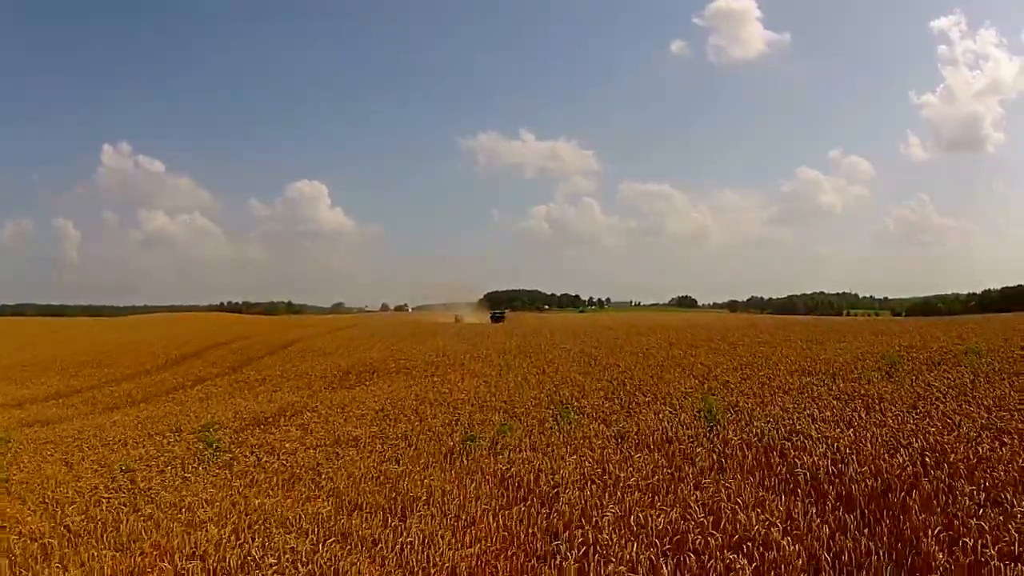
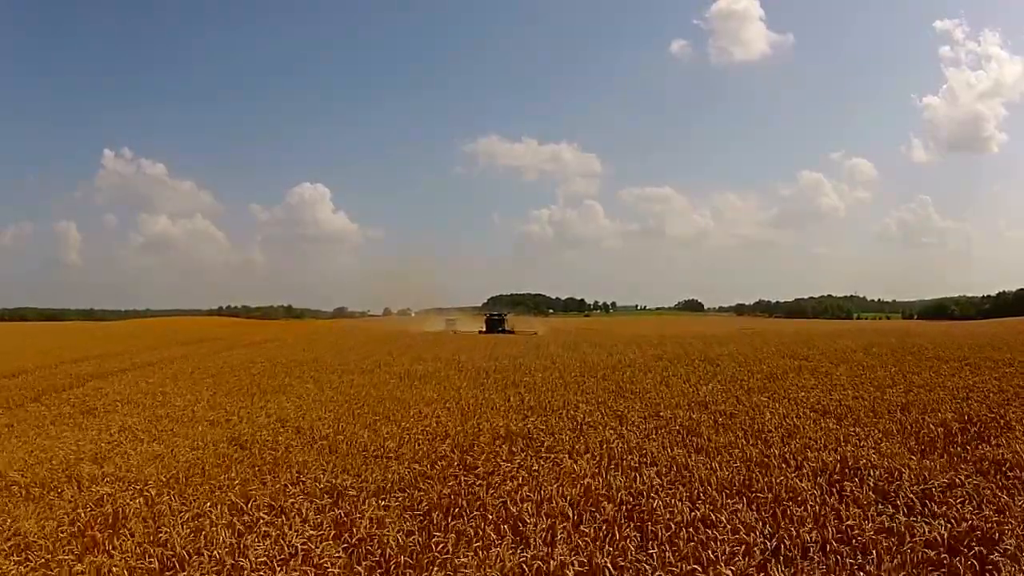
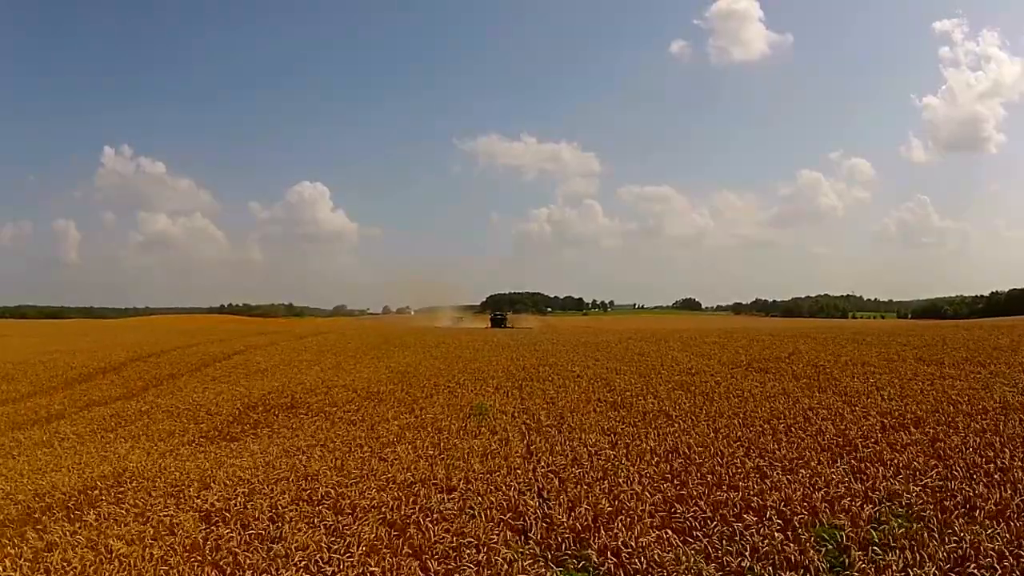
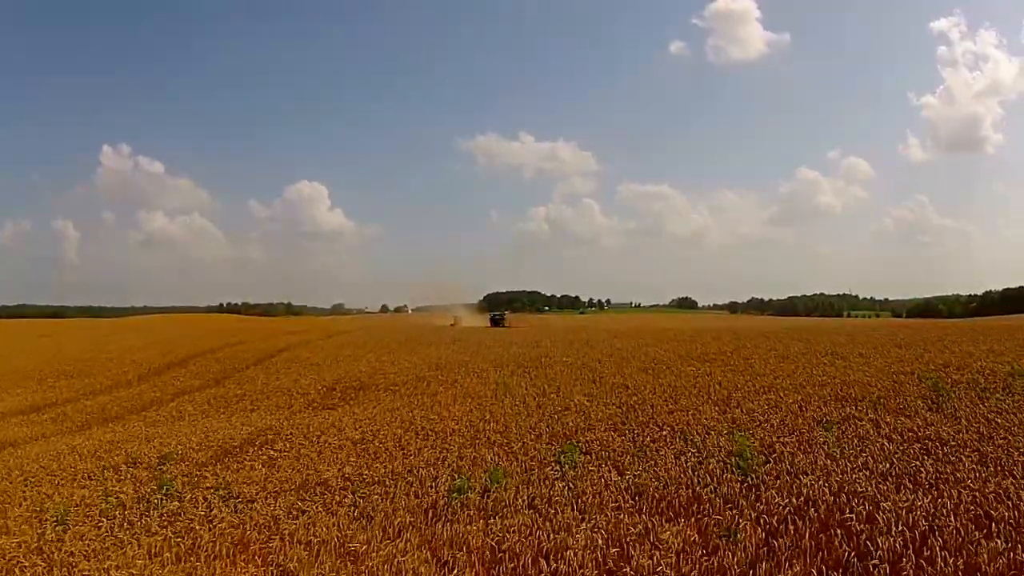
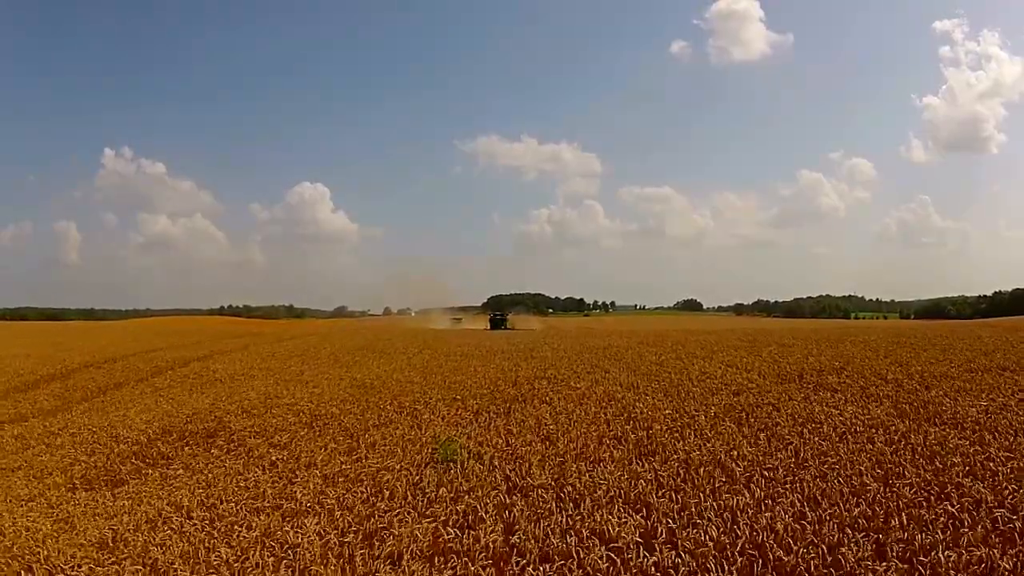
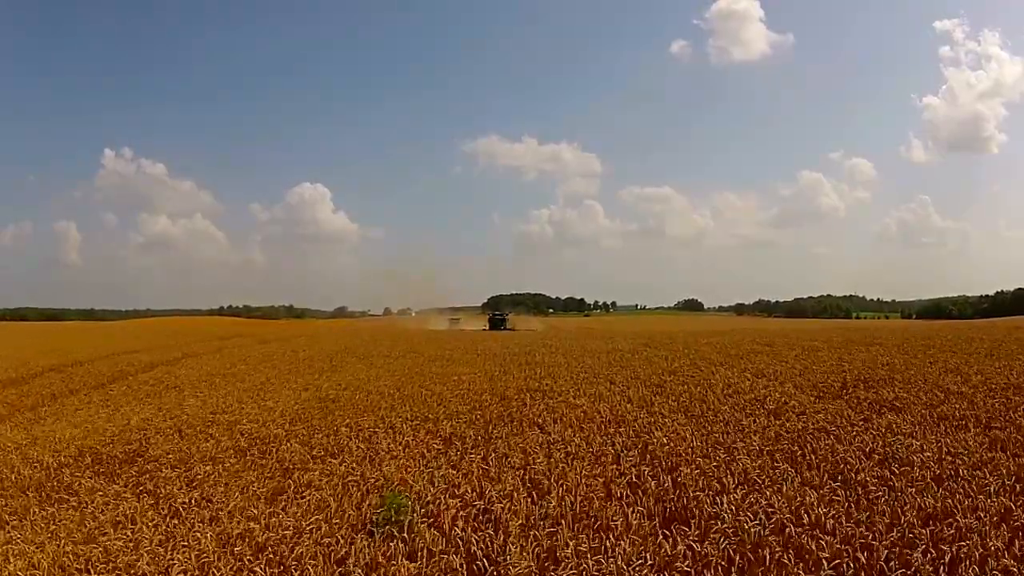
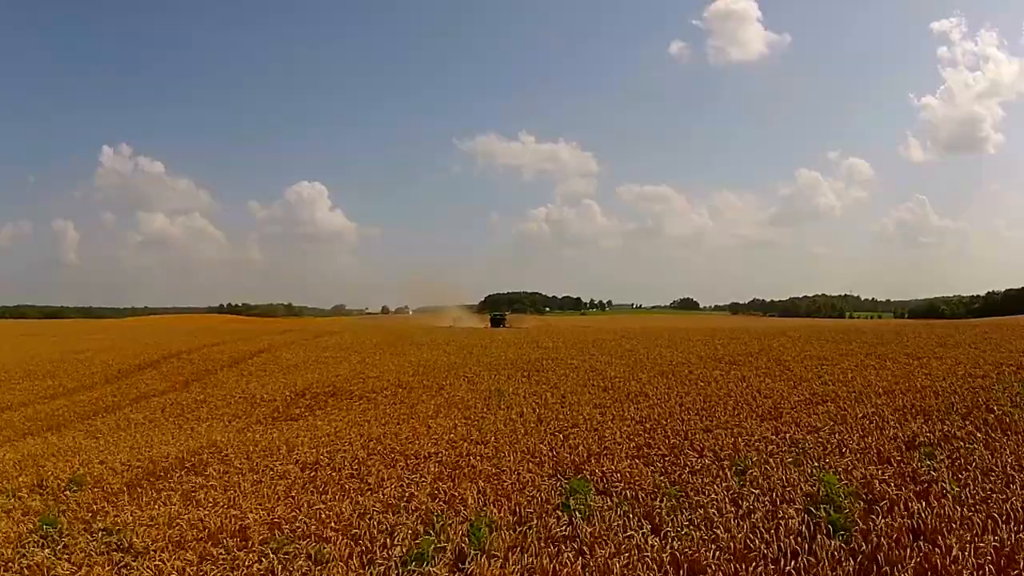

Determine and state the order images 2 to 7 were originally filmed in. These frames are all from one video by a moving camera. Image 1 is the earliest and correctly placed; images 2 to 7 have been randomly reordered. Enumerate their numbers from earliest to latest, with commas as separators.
4, 7, 3, 5, 6, 2
